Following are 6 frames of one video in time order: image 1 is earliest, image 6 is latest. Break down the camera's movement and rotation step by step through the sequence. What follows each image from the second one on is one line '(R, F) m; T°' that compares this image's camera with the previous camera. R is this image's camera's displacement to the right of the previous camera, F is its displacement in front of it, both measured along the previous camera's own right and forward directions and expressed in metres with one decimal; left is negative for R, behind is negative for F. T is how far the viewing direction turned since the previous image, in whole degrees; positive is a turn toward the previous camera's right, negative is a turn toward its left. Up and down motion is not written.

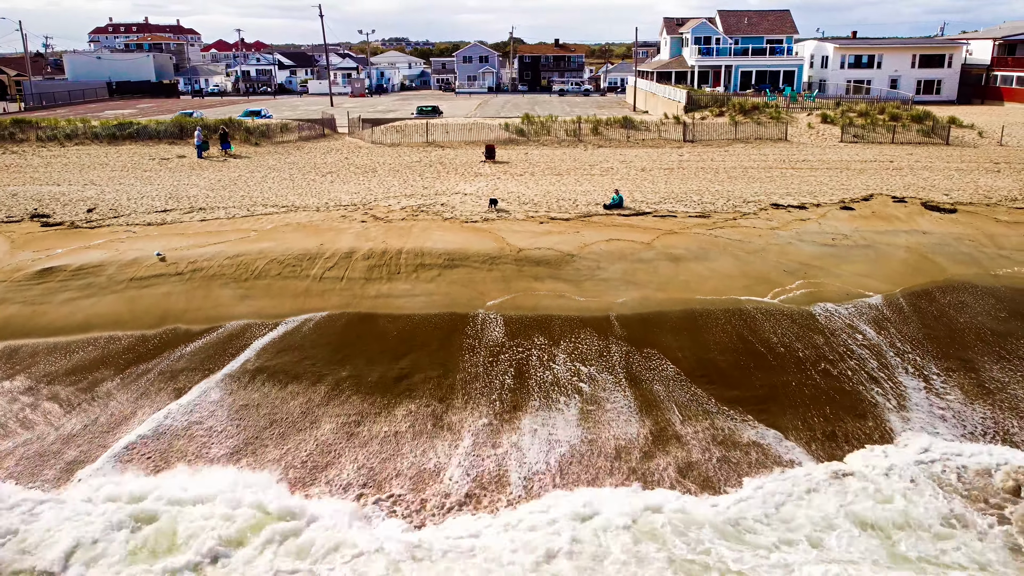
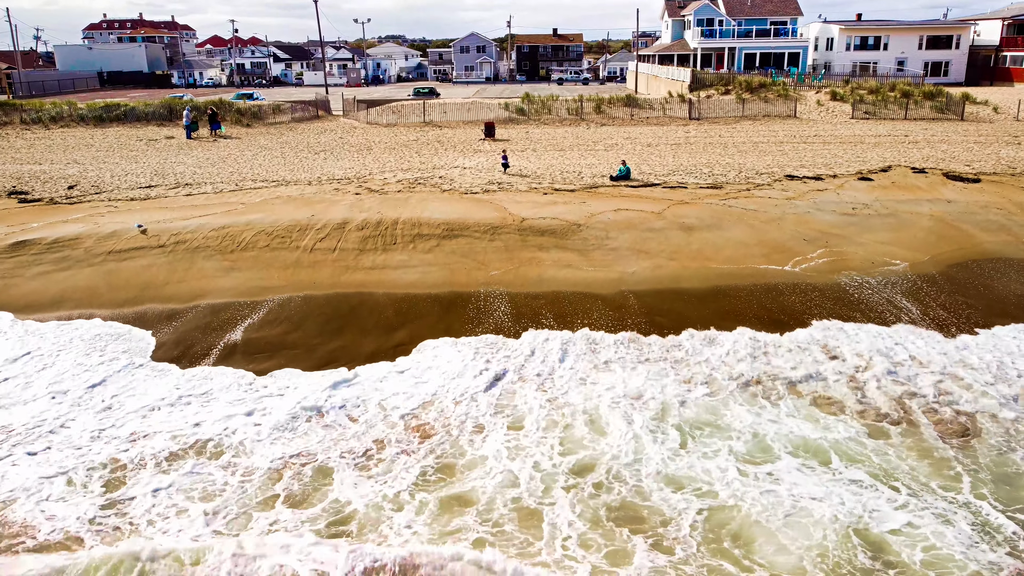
(-0.1, +0.7) m; 0°
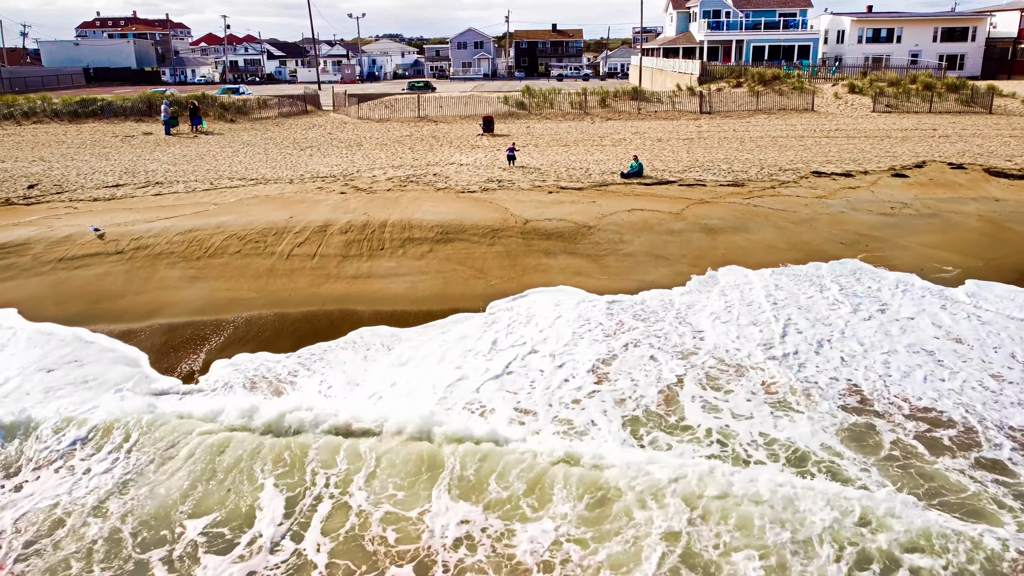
(-0.1, +1.3) m; 0°
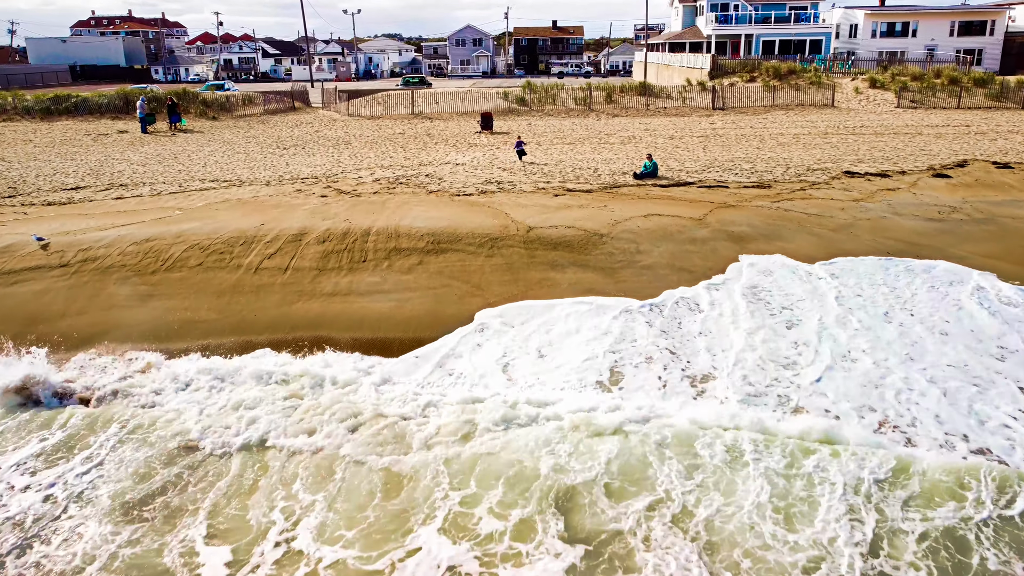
(0.0, +1.3) m; 0°
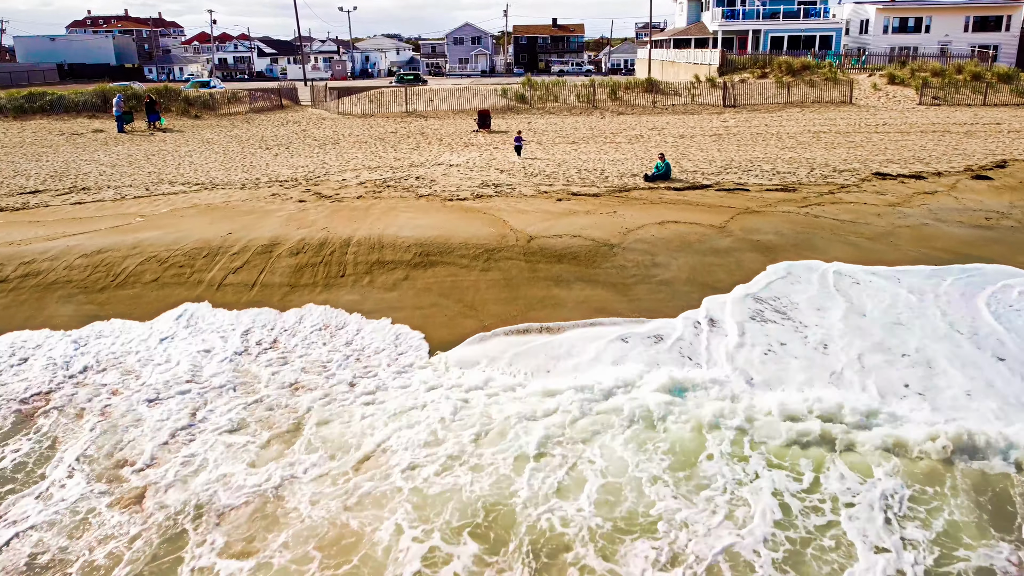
(0.0, +1.1) m; 0°
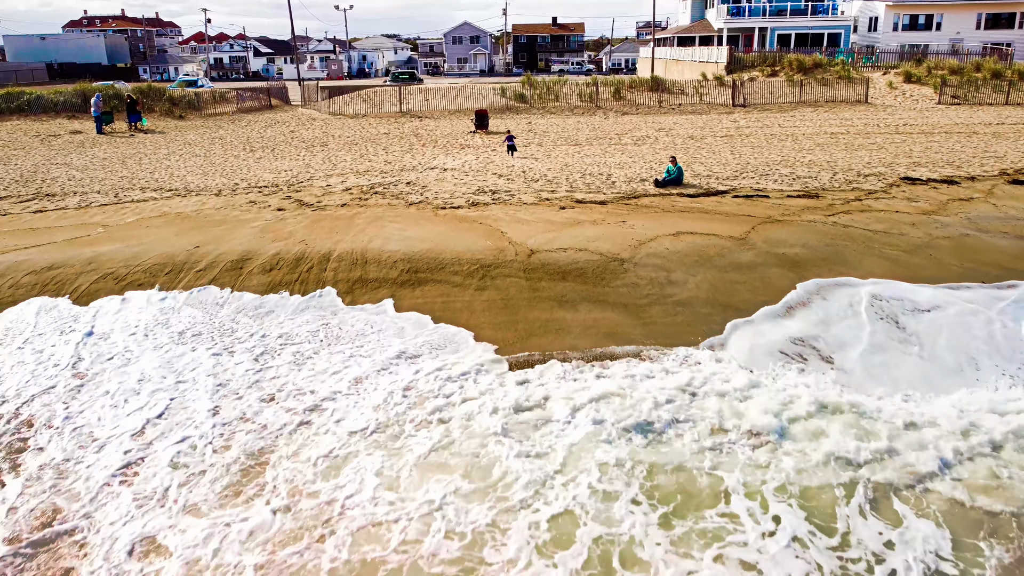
(0.0, +0.9) m; 0°
